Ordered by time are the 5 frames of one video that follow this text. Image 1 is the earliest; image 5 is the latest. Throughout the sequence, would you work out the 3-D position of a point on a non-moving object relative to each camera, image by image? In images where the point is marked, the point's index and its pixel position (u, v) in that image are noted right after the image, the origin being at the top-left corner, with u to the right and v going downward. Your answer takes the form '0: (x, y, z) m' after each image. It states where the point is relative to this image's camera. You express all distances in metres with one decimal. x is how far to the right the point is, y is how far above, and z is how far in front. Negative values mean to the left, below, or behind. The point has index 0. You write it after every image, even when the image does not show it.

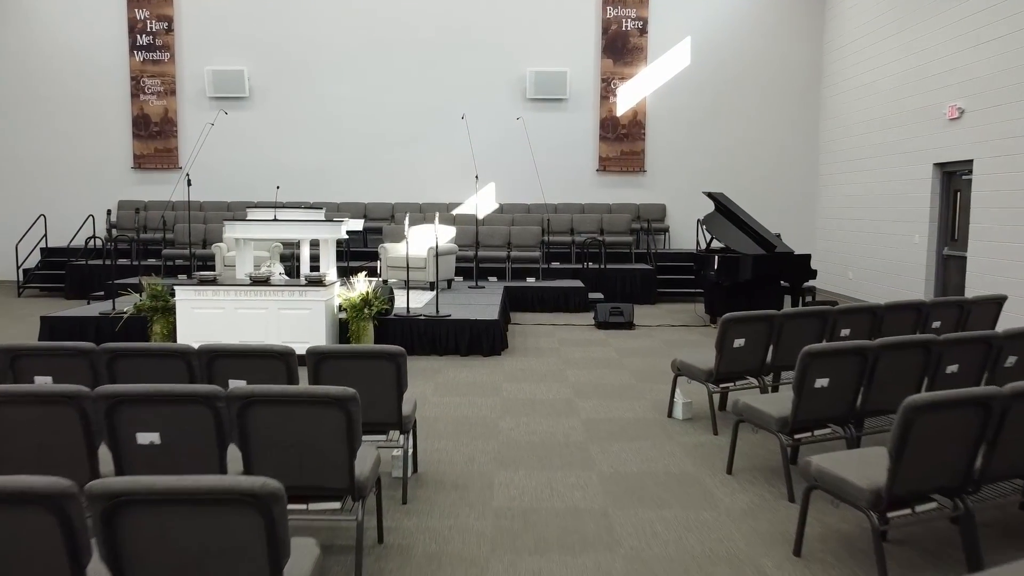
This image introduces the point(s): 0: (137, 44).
0: (-5.9, +3.8, +12.8) m
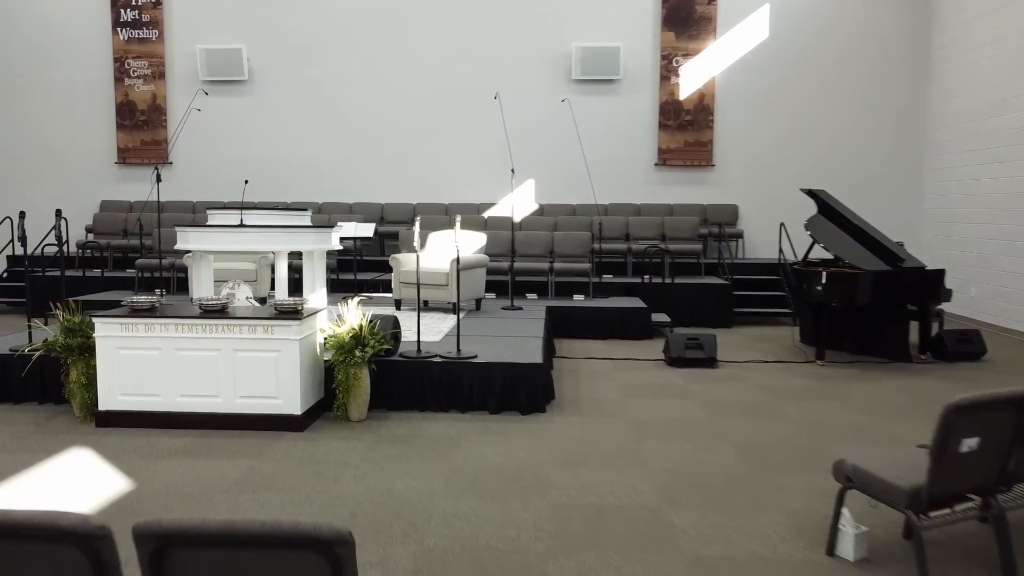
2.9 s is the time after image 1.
0: (-5.3, +3.6, +11.1) m
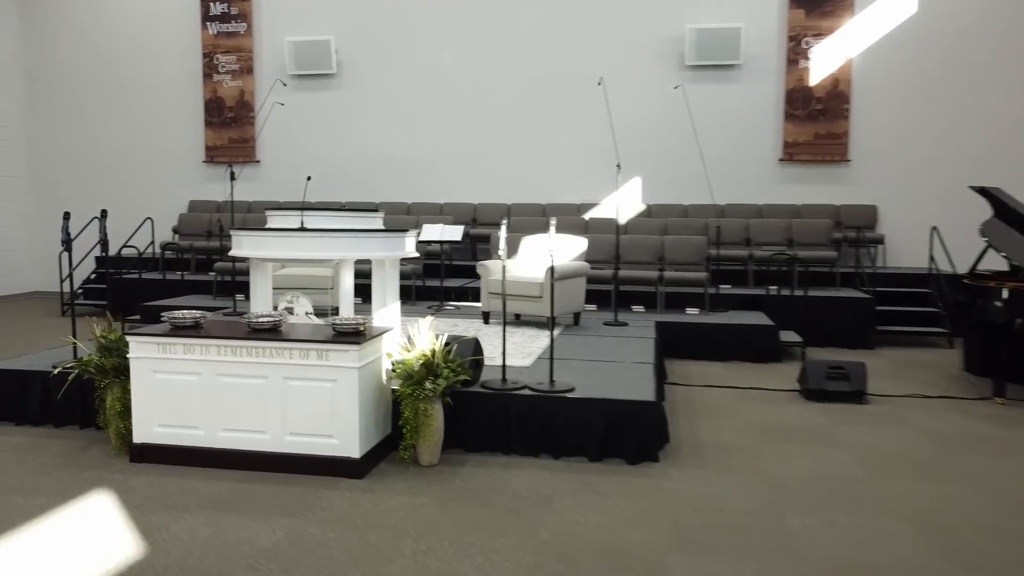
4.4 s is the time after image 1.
0: (-4.0, +3.6, +10.8) m
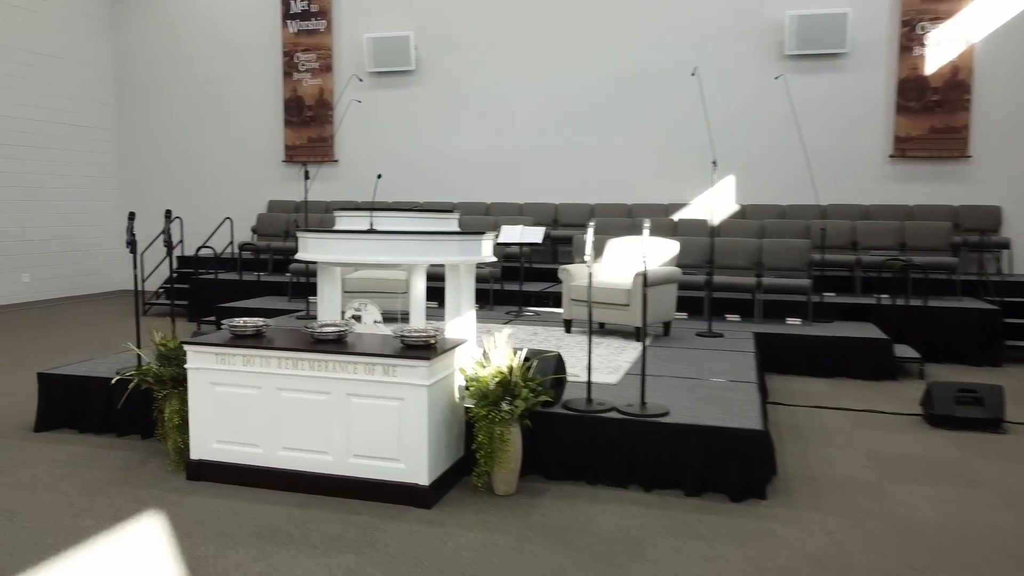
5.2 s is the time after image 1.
0: (-2.9, +3.6, +10.7) m
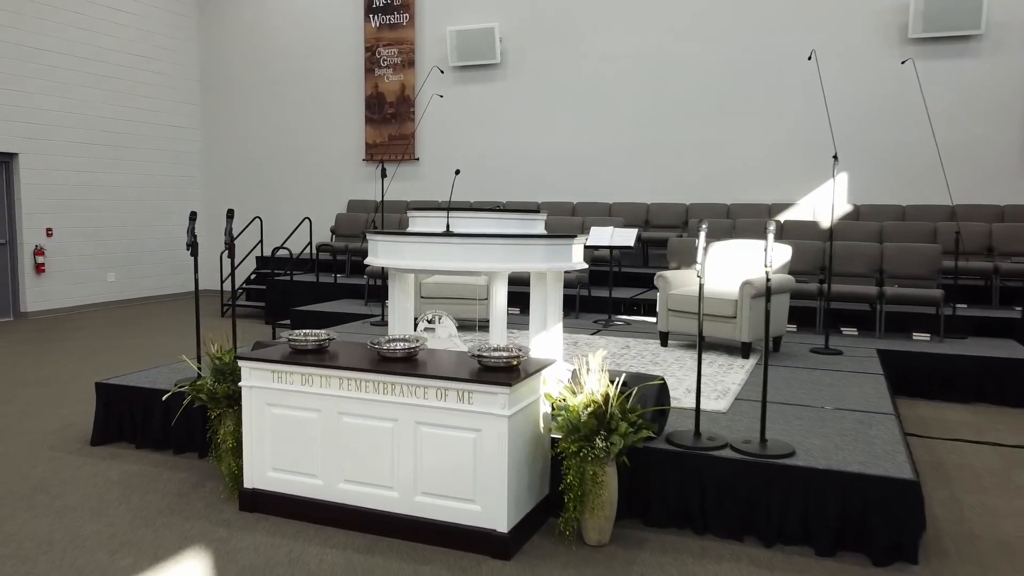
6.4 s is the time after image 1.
0: (-1.8, +3.6, +10.3) m
